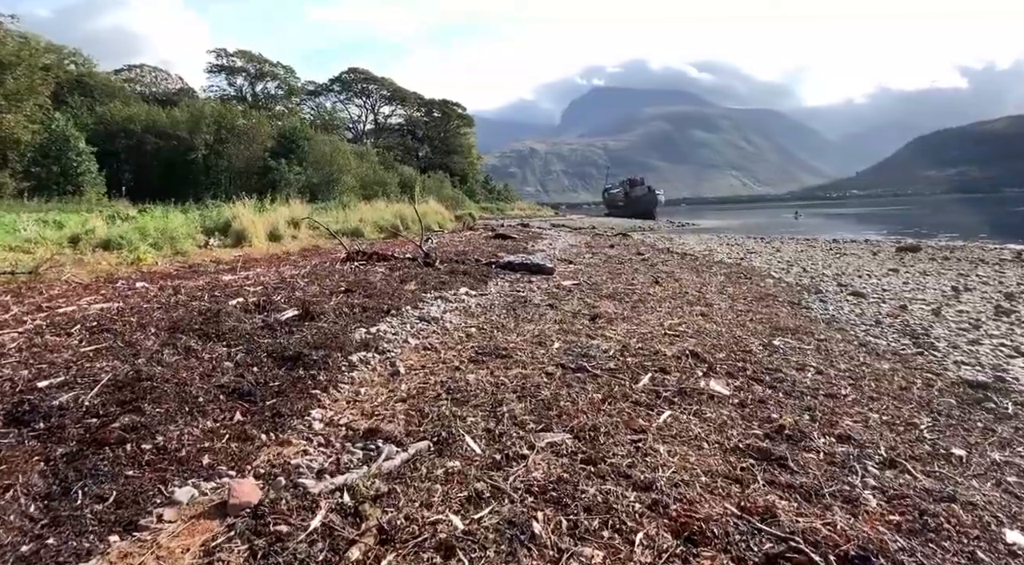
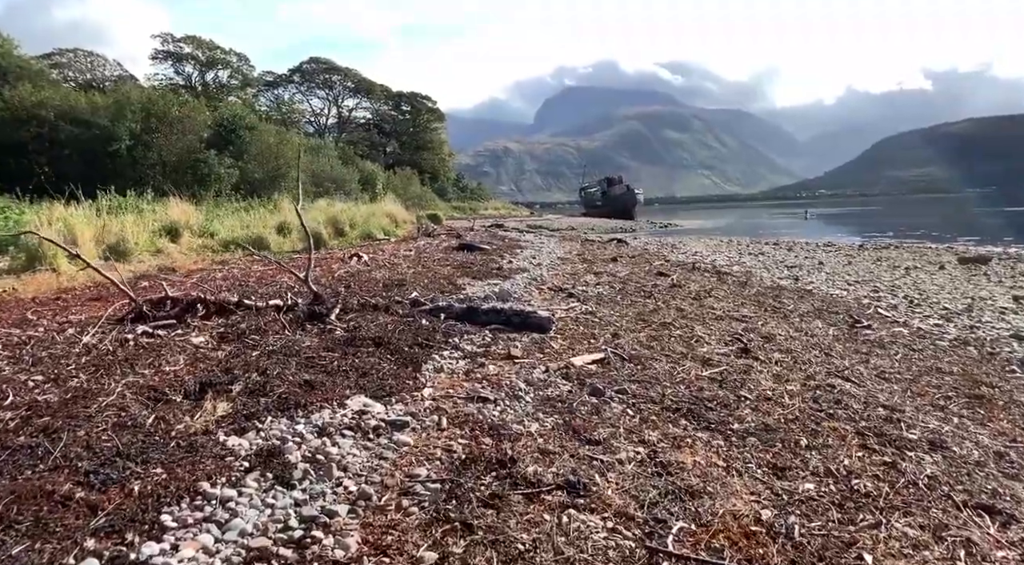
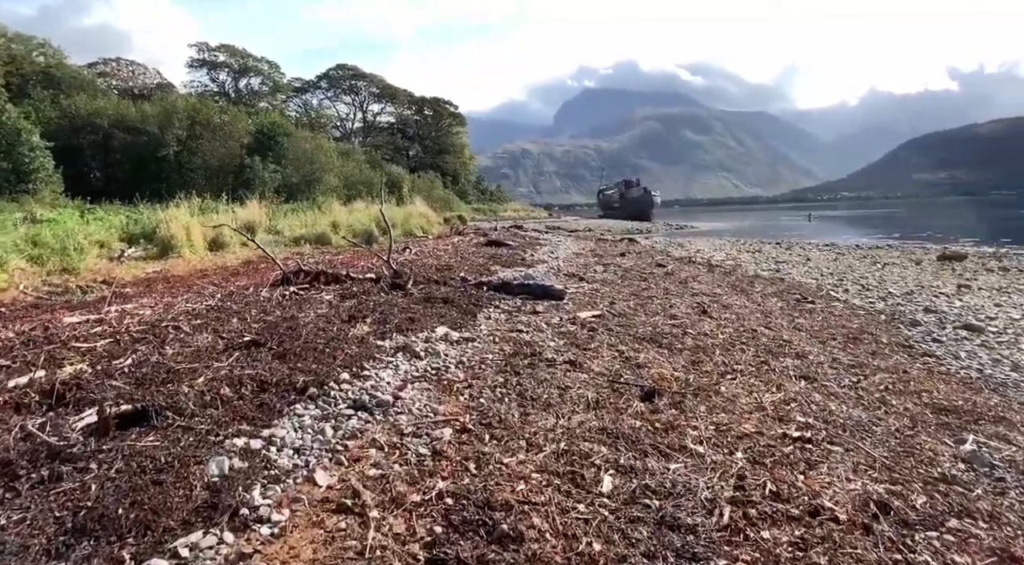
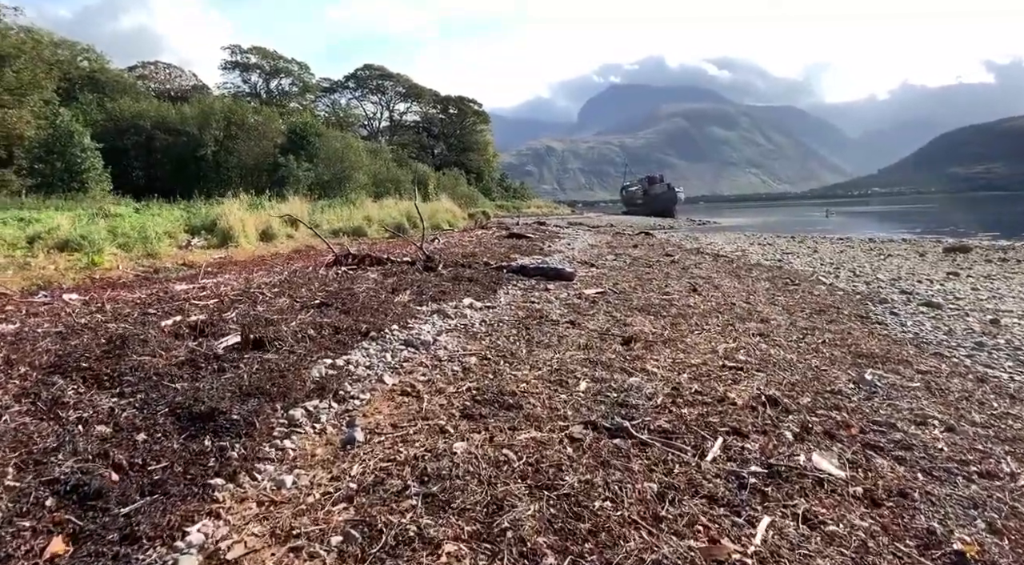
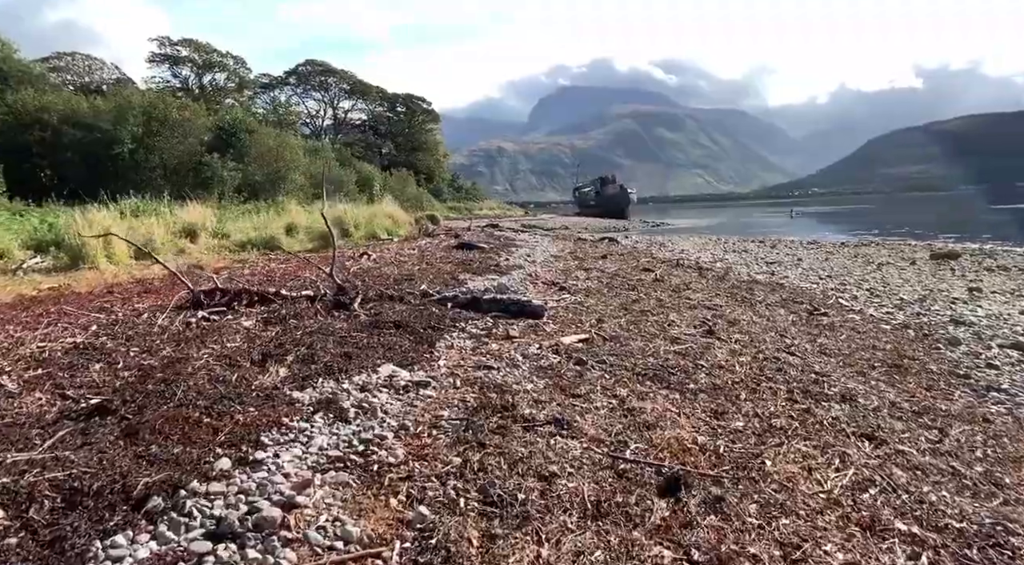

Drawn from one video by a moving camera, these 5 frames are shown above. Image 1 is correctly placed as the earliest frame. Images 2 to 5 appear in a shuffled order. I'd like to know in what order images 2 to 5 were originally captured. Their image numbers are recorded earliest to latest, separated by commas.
4, 3, 5, 2
